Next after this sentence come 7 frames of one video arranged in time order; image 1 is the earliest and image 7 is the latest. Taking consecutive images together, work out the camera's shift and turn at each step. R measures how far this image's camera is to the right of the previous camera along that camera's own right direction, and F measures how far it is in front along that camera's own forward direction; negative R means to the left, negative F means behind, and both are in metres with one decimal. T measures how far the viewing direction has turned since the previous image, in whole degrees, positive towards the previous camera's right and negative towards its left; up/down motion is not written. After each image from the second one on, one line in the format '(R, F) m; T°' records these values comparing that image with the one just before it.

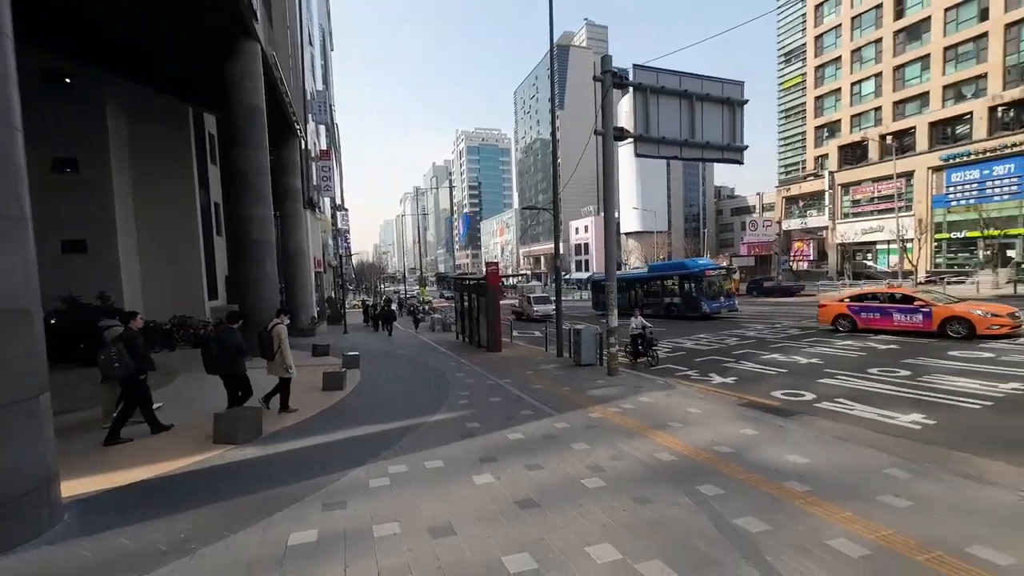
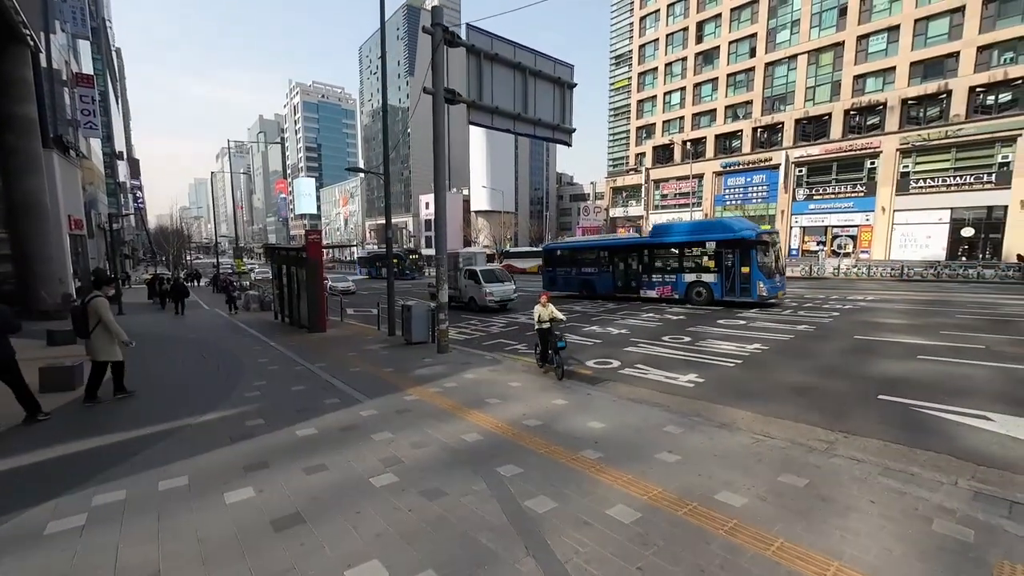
(+0.7, +0.6) m; +19°
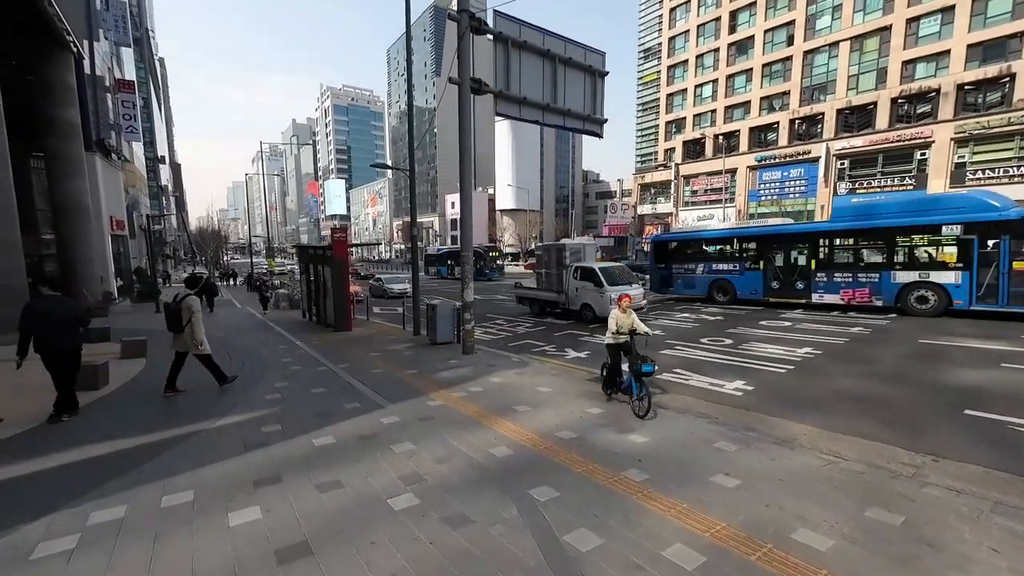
(-0.1, +0.5) m; -3°
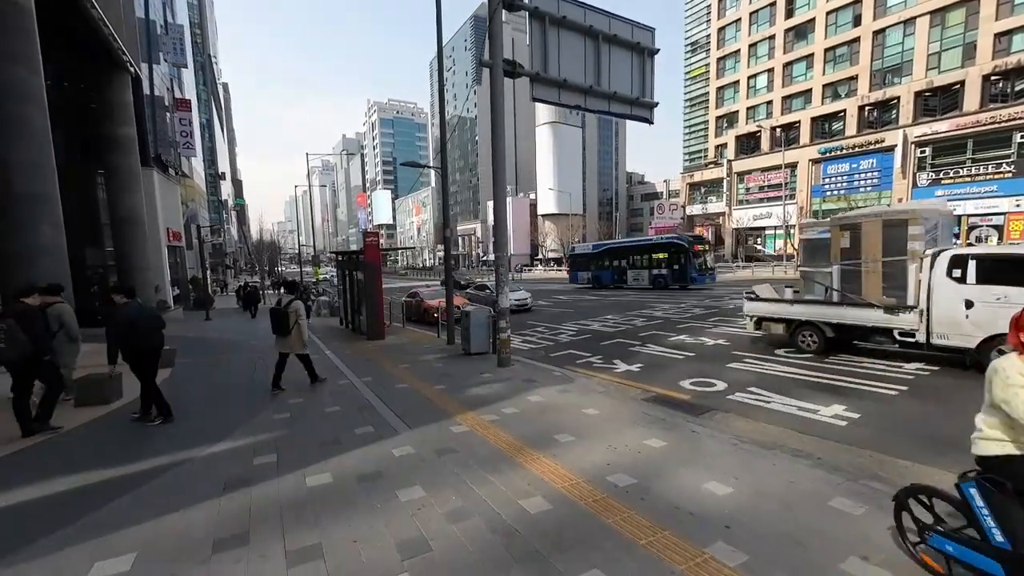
(+0.1, +1.1) m; -6°
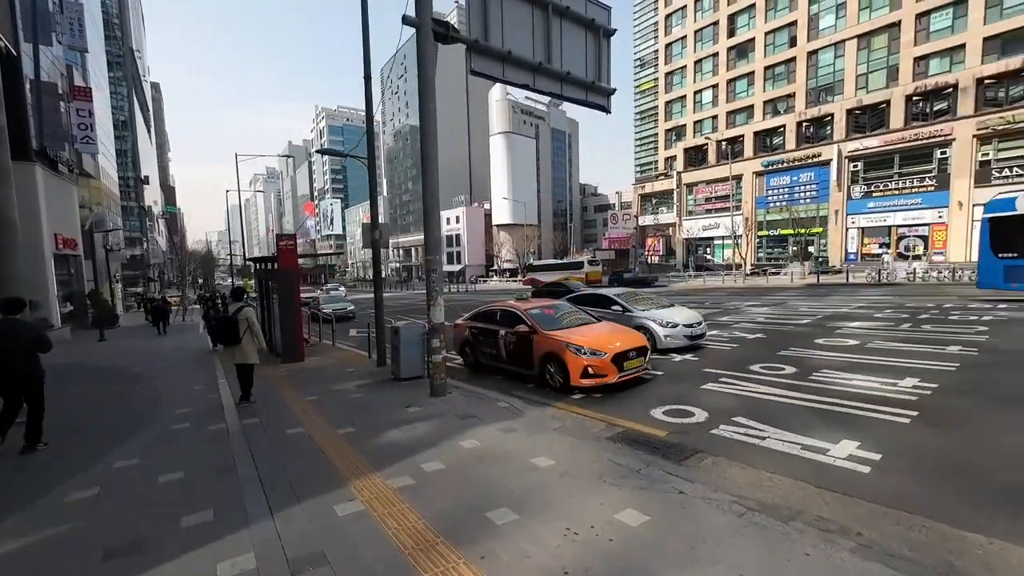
(+0.4, +1.6) m; +6°
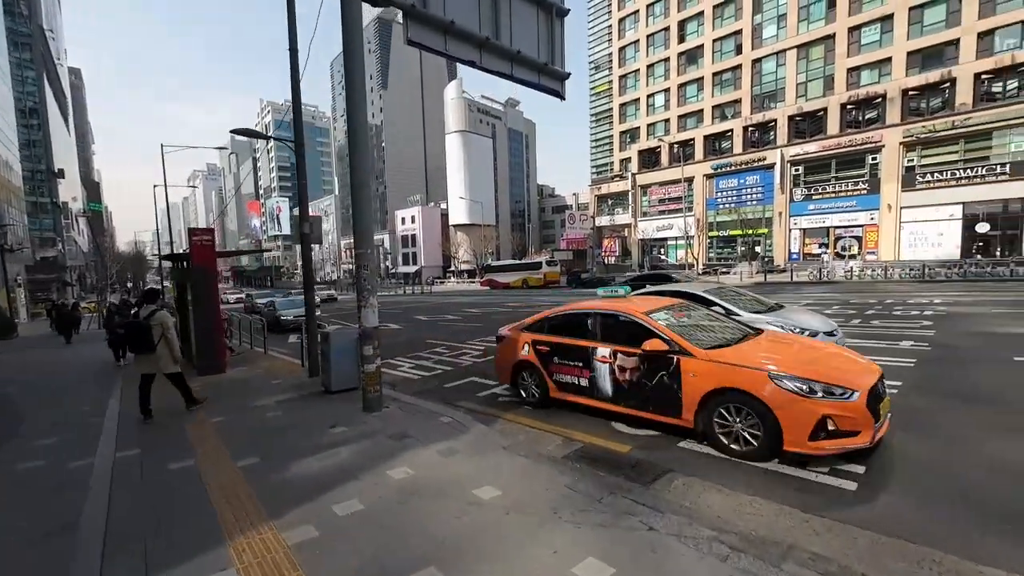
(+0.2, +0.8) m; +5°
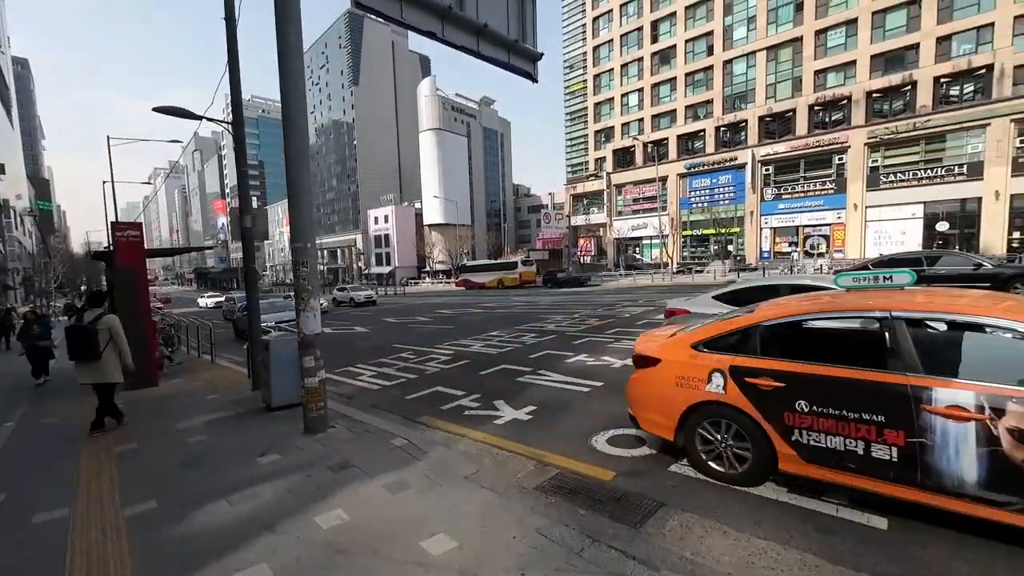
(+0.1, +0.8) m; +3°
